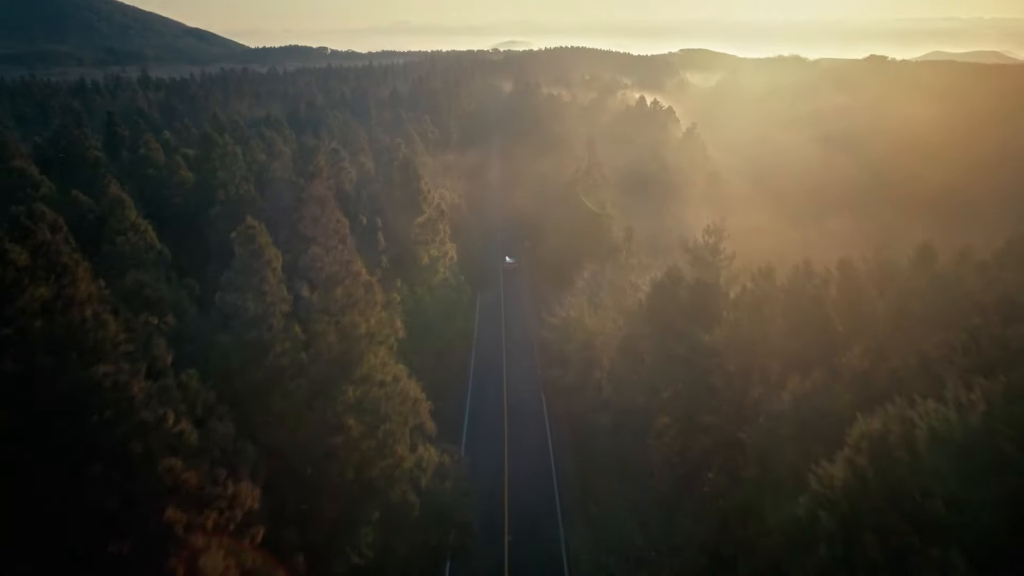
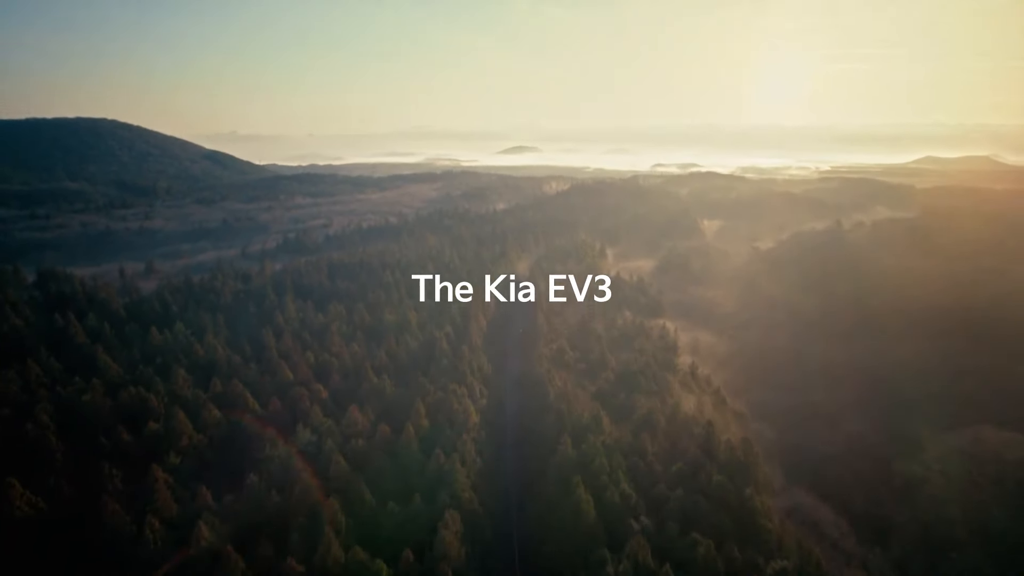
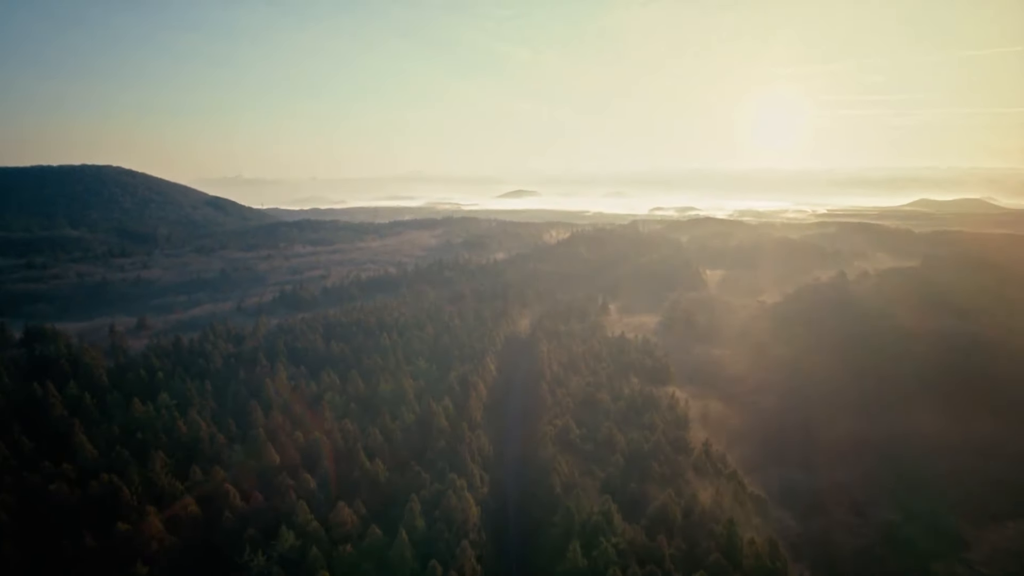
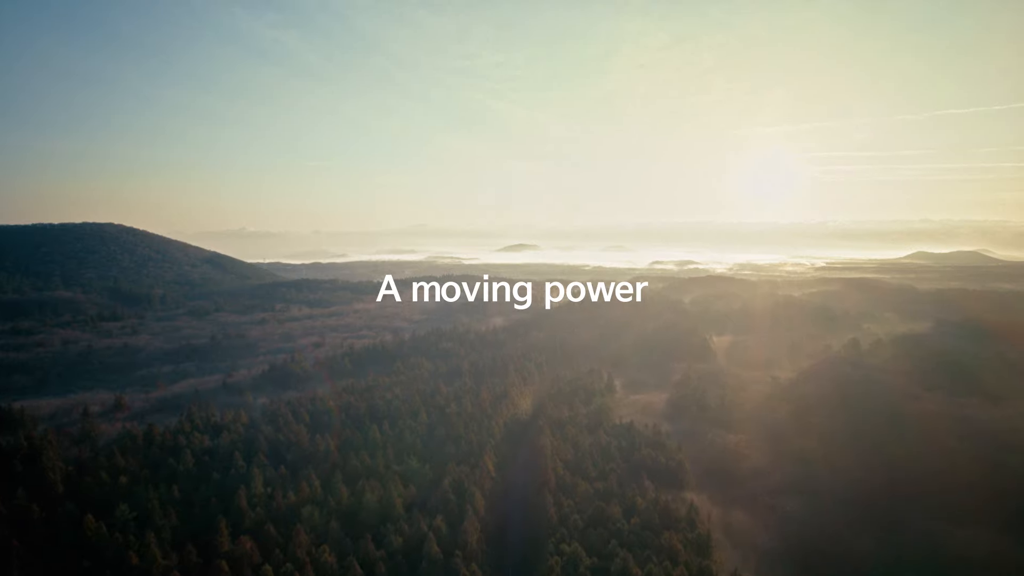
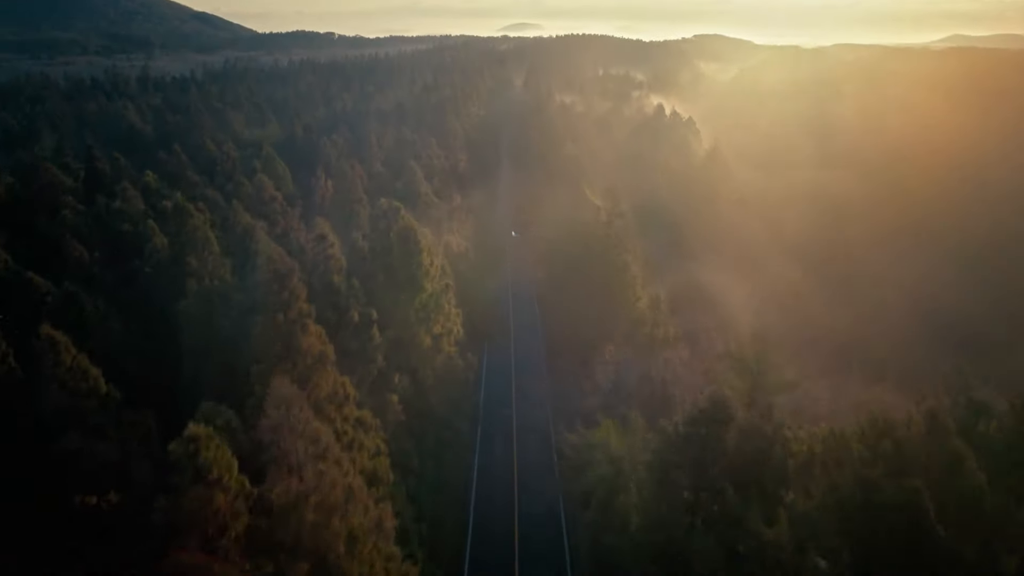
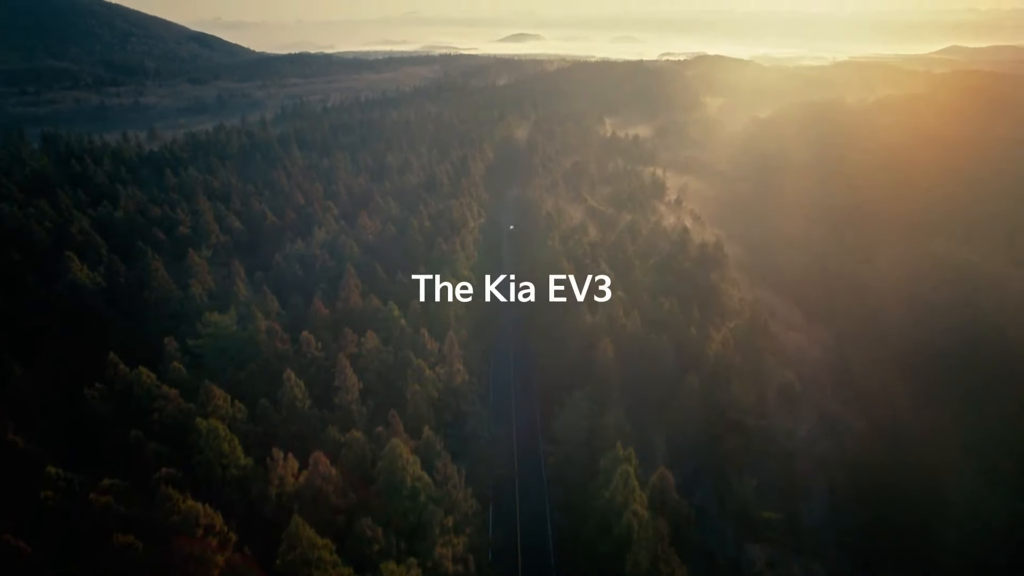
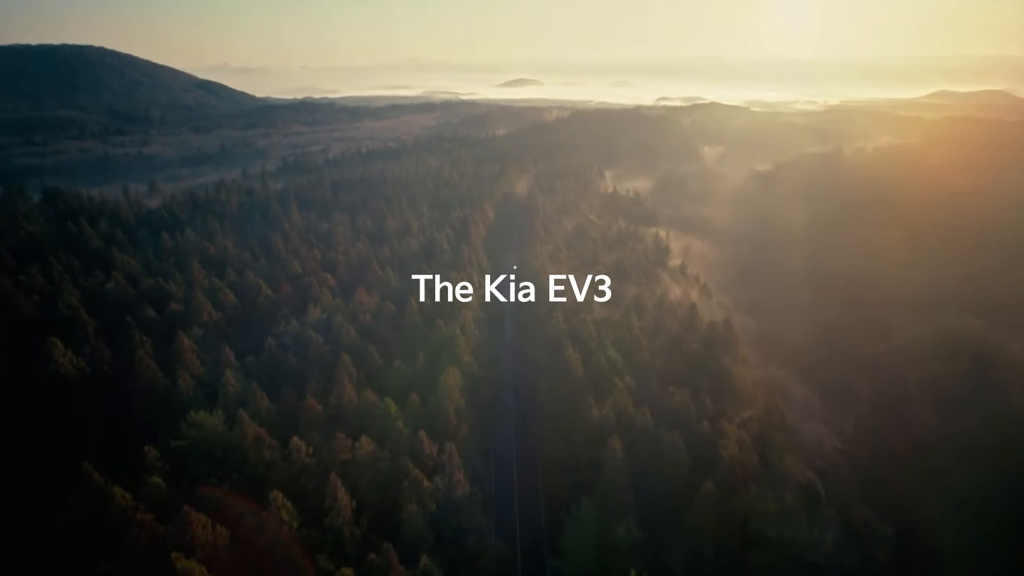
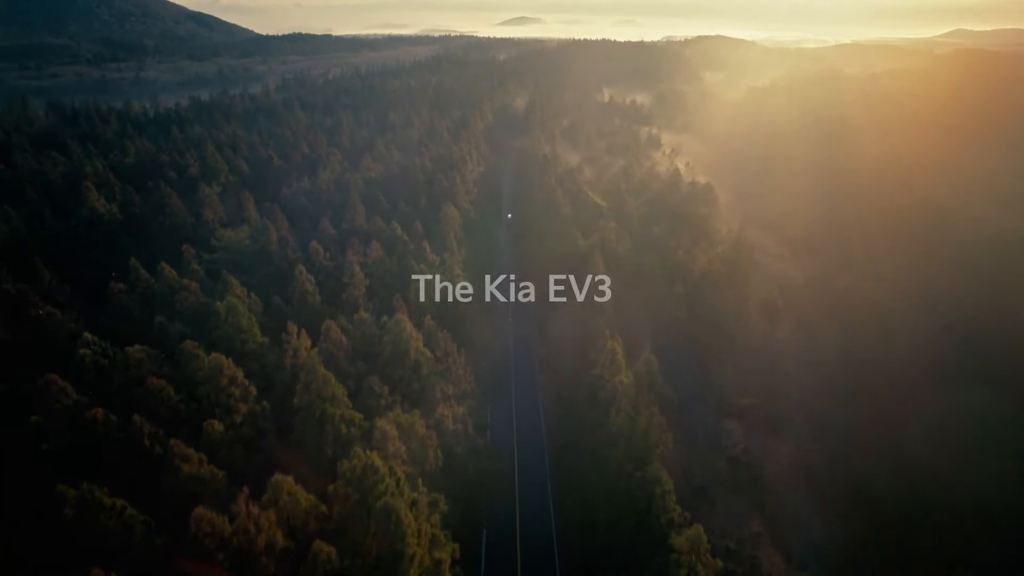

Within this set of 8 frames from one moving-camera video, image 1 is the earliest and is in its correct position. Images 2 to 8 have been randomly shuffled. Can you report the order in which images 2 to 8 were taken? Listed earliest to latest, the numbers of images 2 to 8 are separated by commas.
5, 8, 6, 7, 2, 3, 4
